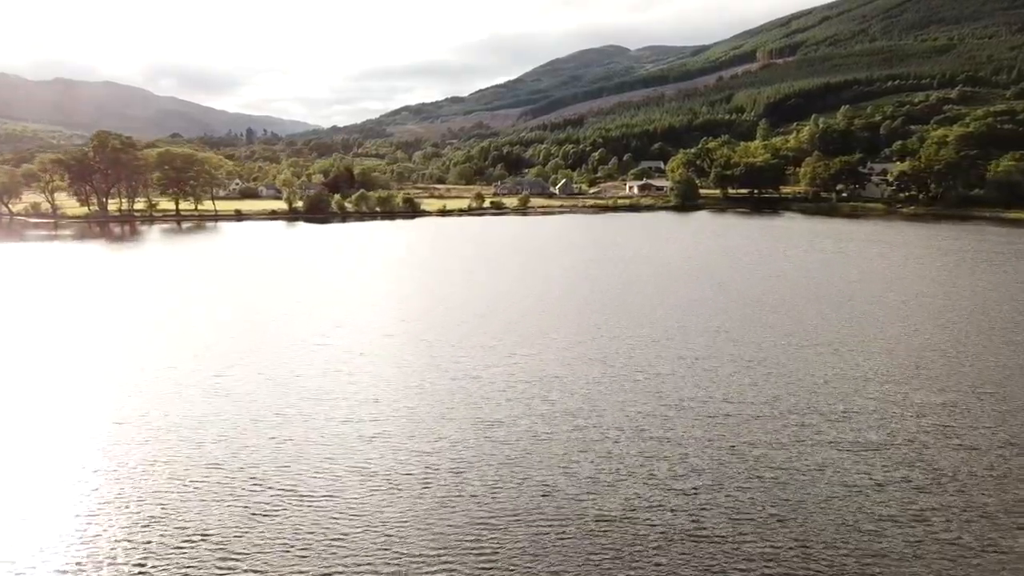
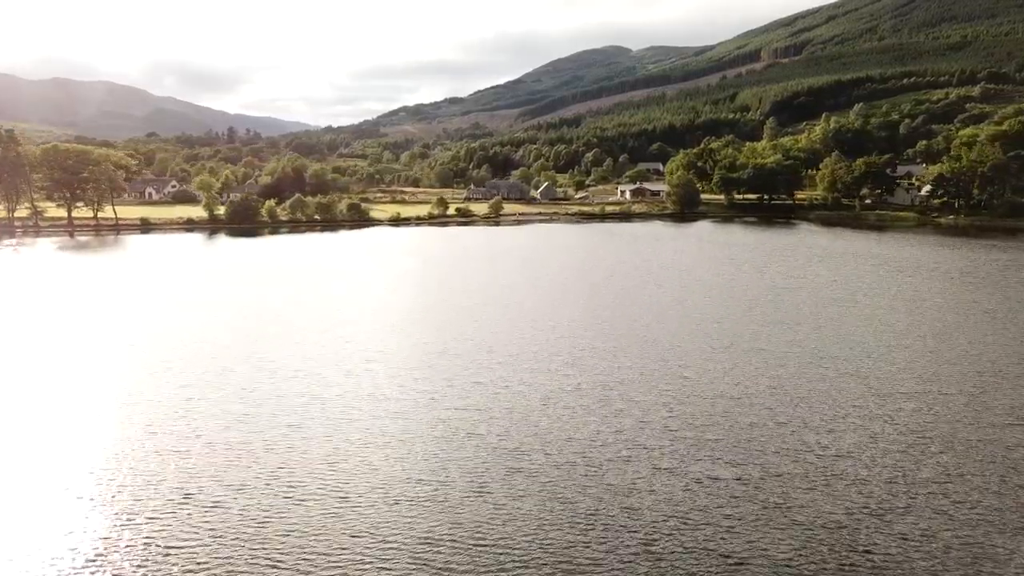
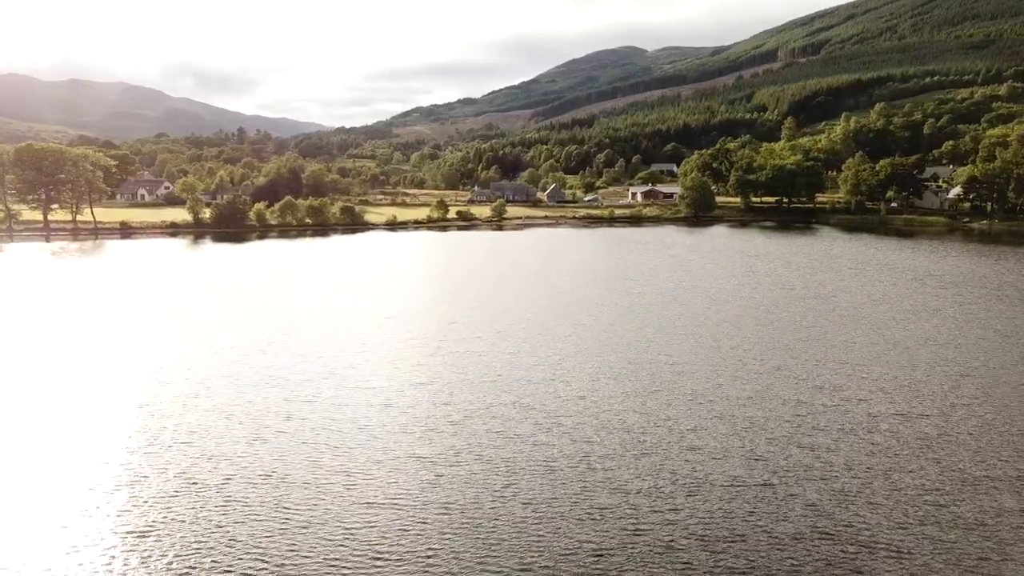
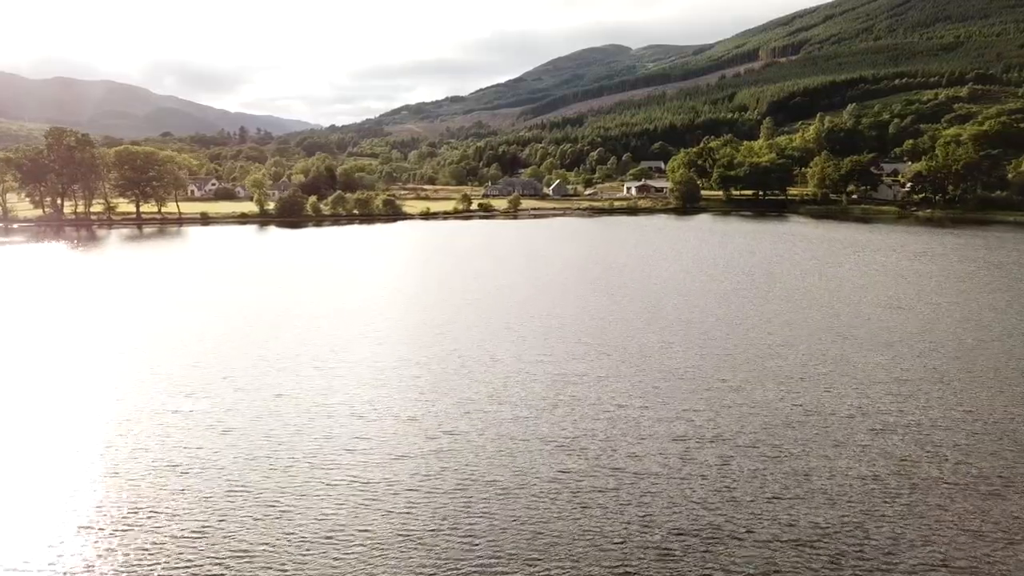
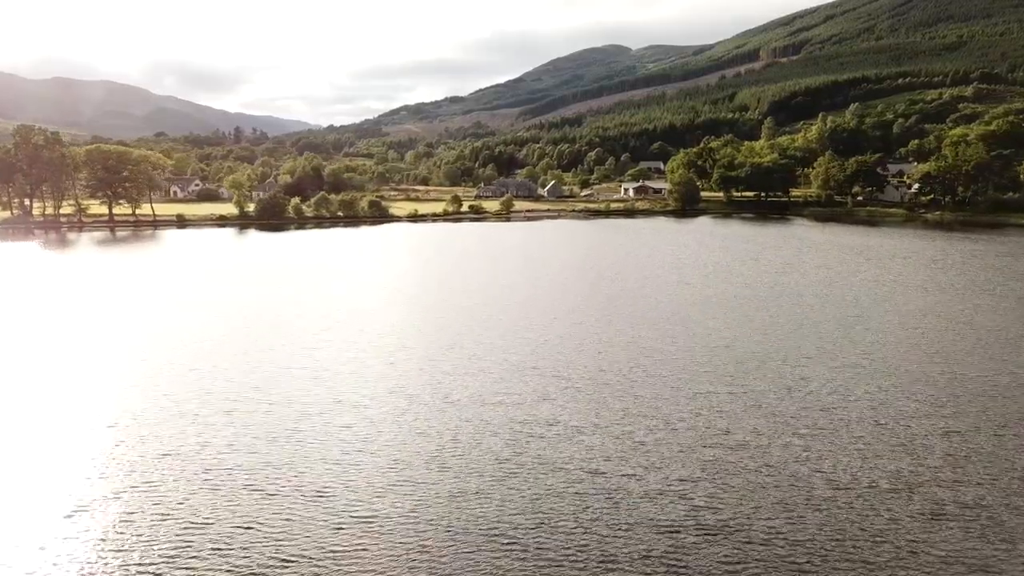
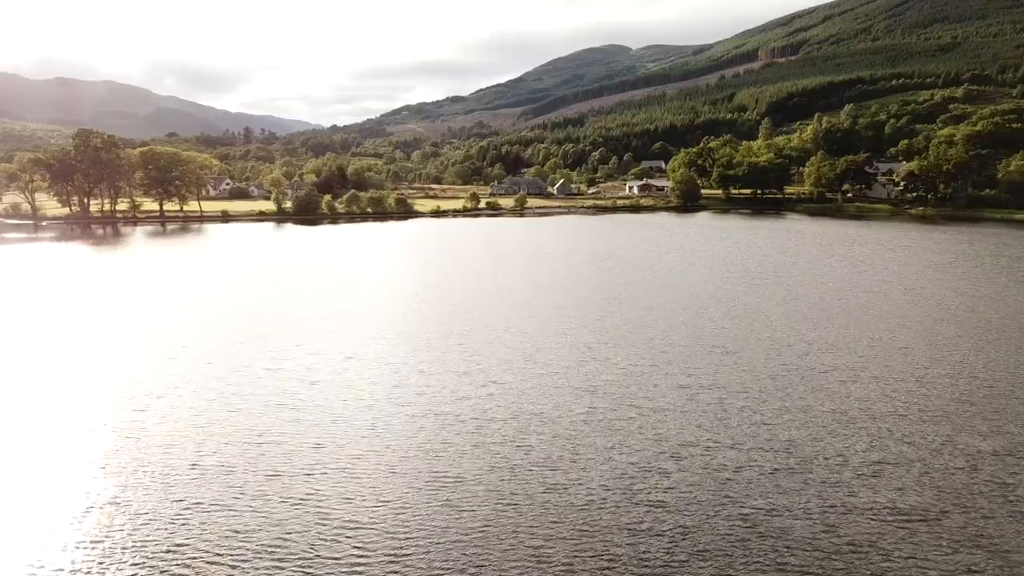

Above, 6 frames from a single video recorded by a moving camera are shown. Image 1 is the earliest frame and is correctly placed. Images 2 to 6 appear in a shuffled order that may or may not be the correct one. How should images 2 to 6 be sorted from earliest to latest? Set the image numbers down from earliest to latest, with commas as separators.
6, 4, 5, 2, 3
